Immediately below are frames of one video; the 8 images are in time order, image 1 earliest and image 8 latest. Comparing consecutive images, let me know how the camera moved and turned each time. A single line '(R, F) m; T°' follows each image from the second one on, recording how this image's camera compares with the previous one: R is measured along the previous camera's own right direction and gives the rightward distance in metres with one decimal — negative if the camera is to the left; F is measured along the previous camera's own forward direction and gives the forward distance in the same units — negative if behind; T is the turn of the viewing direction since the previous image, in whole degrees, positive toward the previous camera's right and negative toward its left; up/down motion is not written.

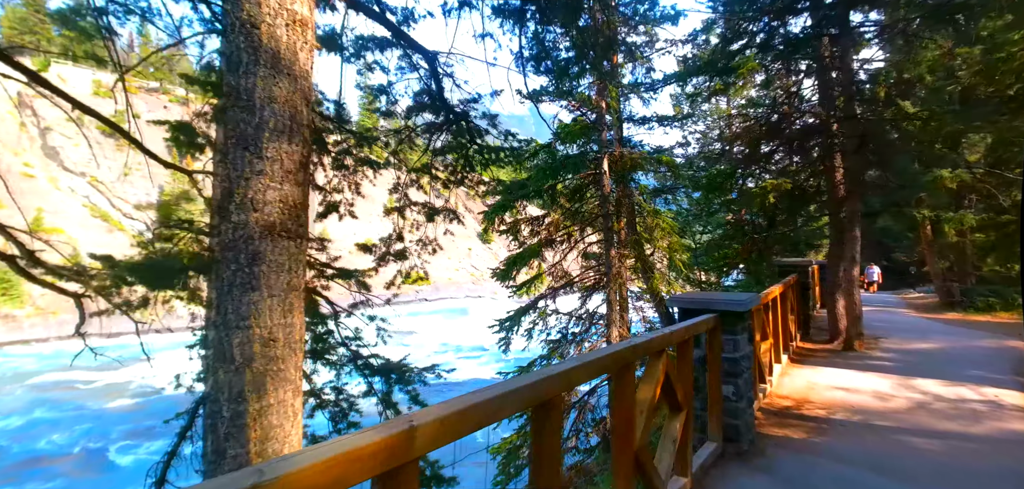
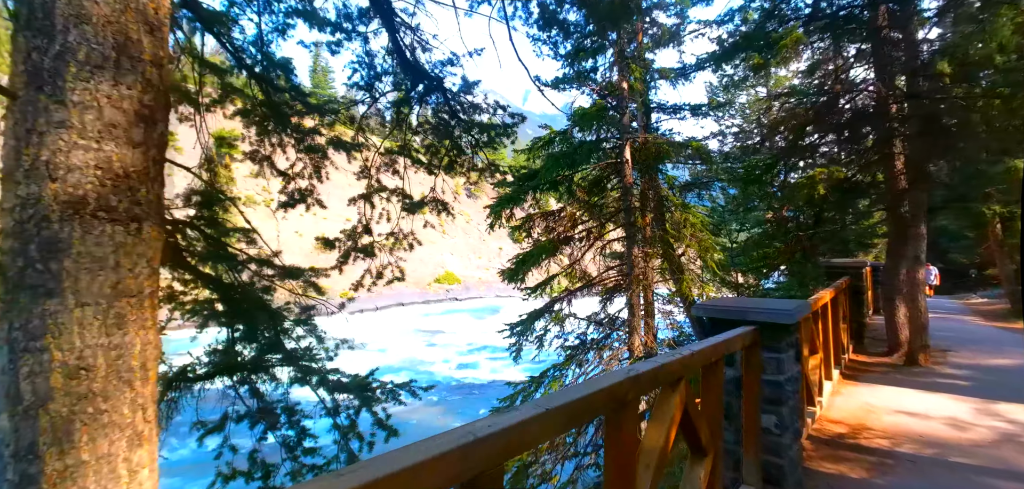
(+0.3, +0.8) m; -4°
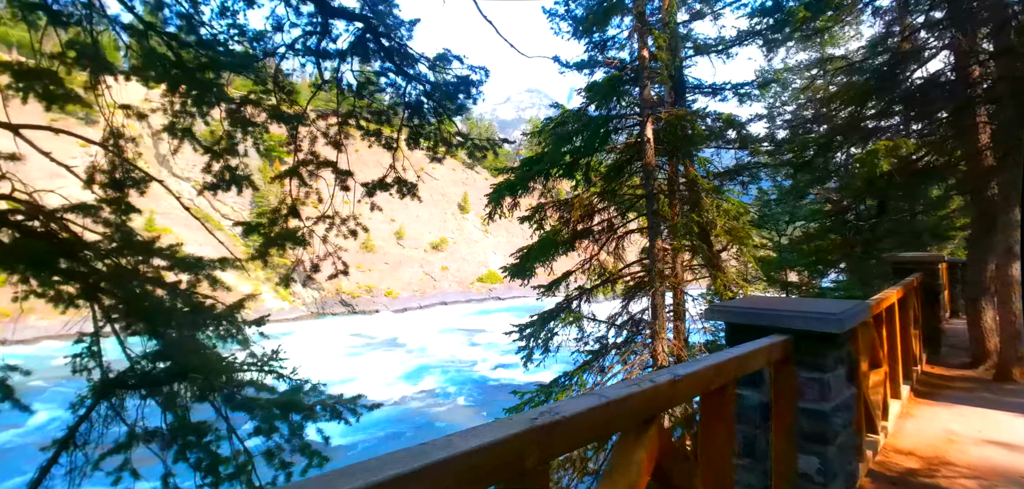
(+0.5, +0.8) m; -5°
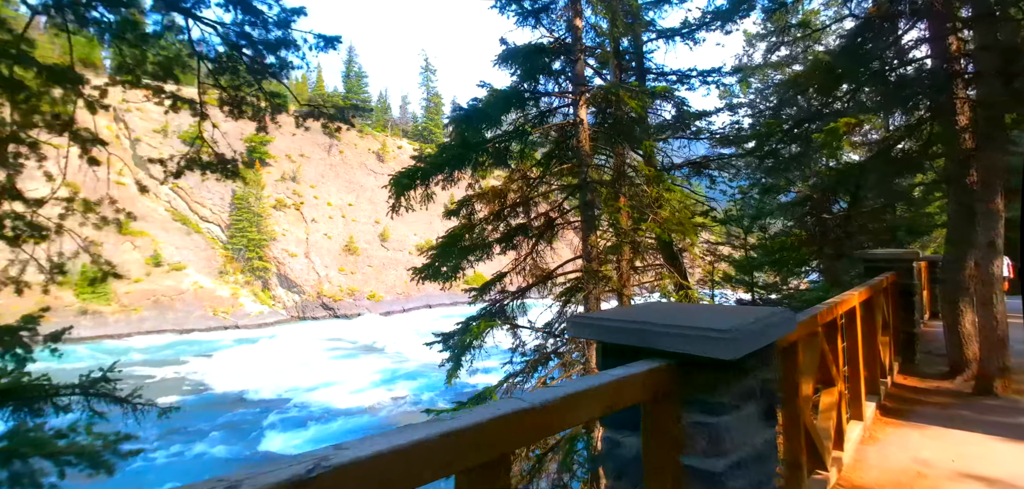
(+0.8, +0.8) m; +1°
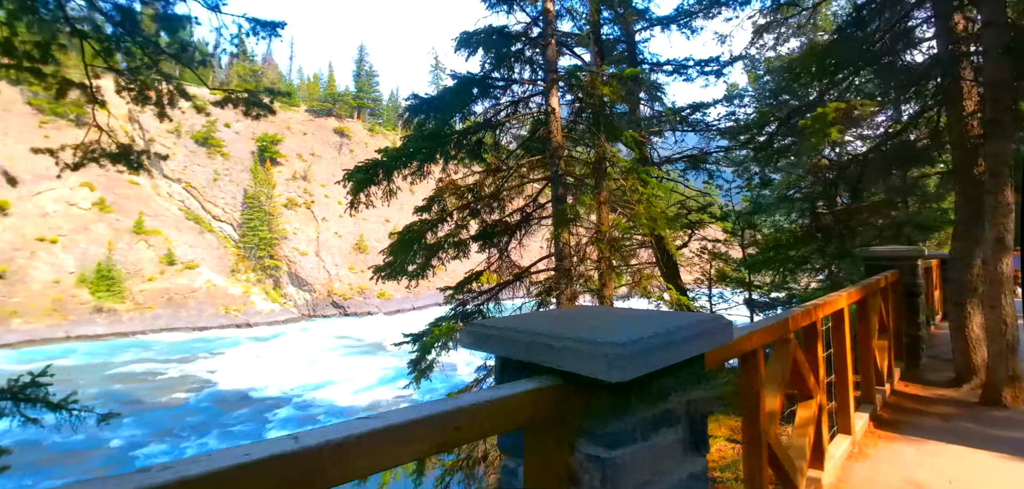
(+0.4, +0.3) m; -1°
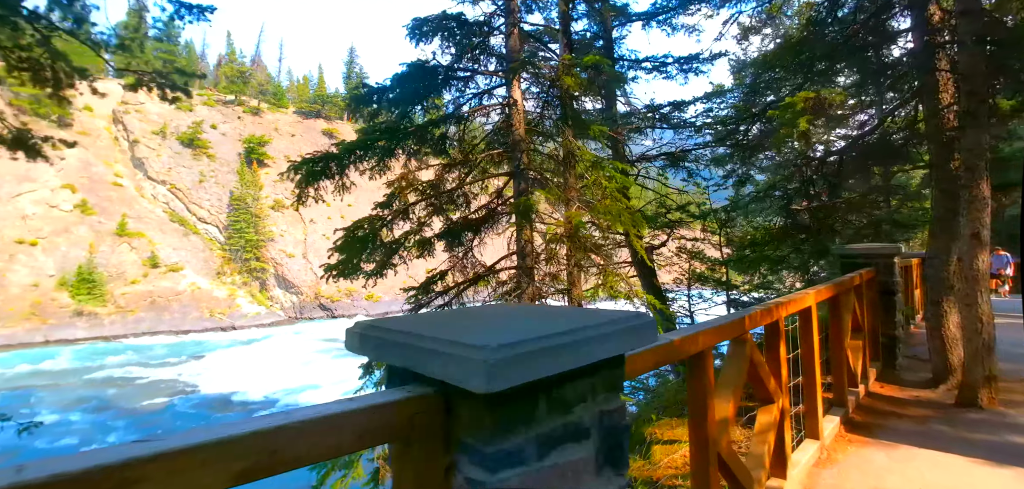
(+0.3, +0.2) m; +1°
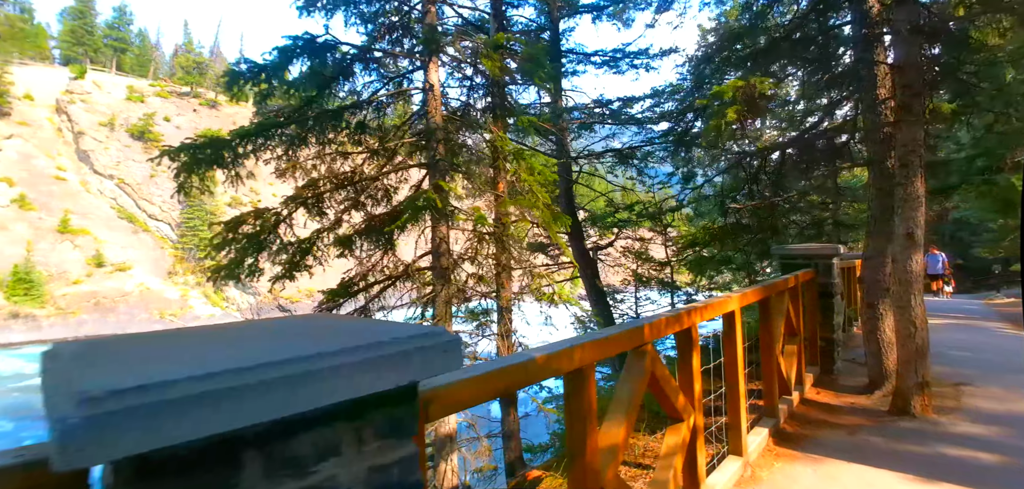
(+0.4, +0.4) m; +3°
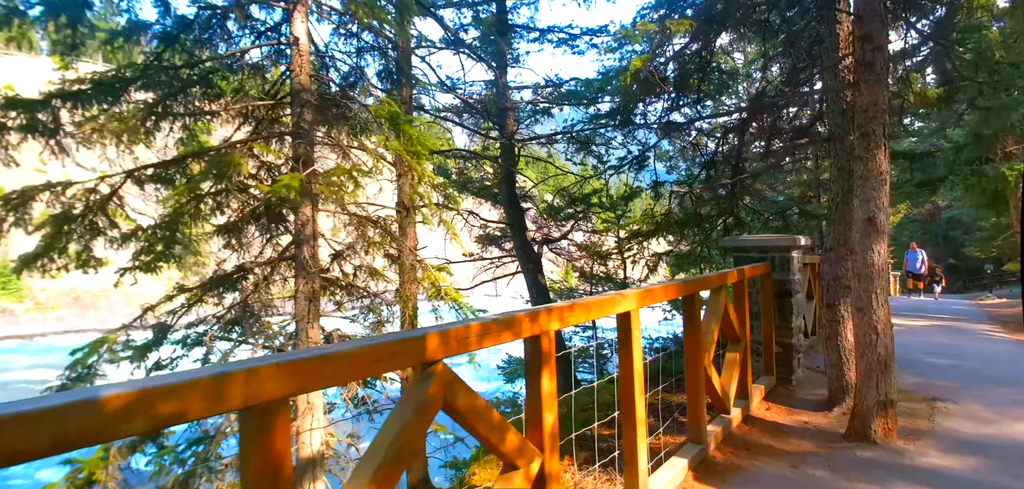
(+0.8, +0.8) m; 0°
